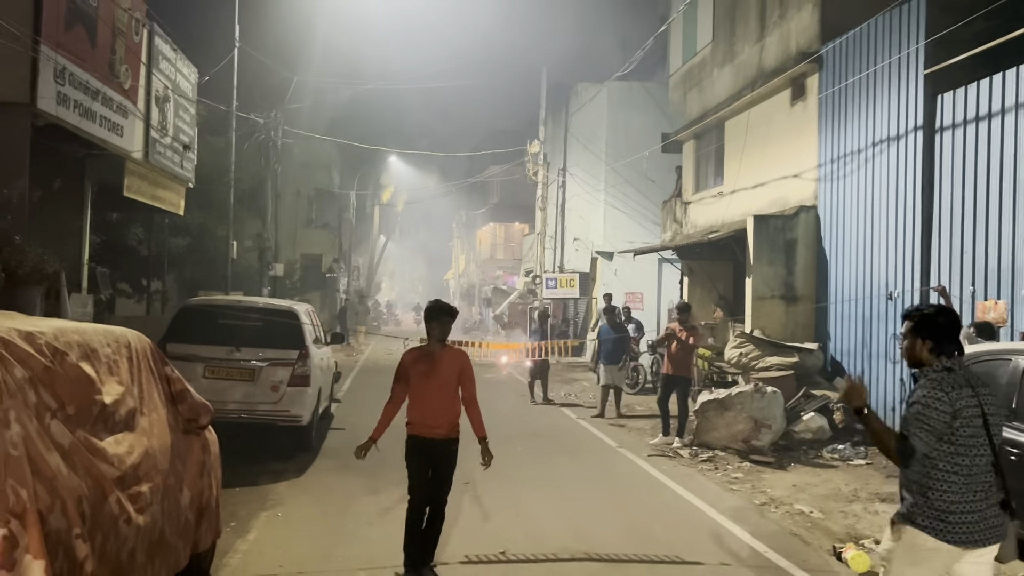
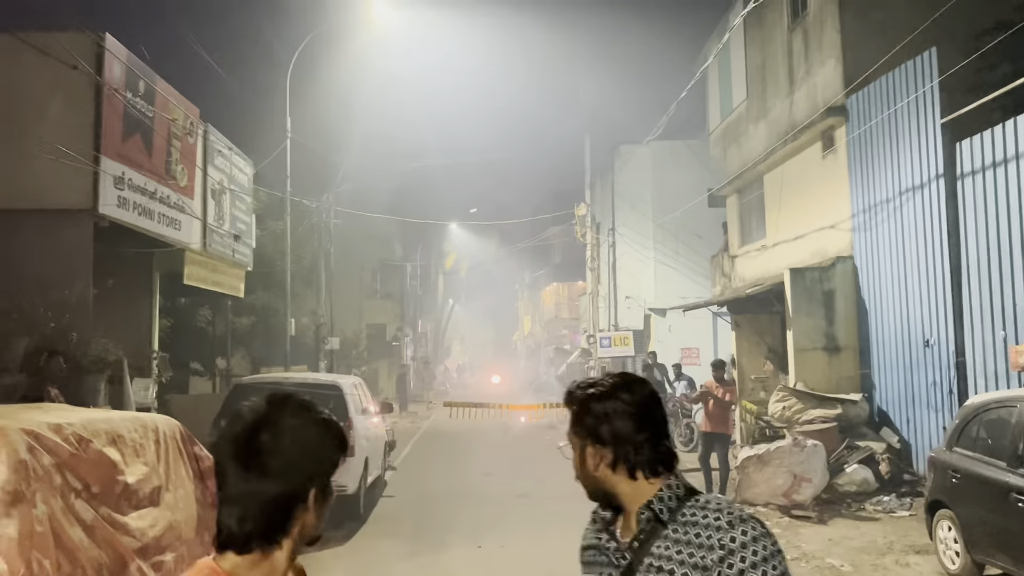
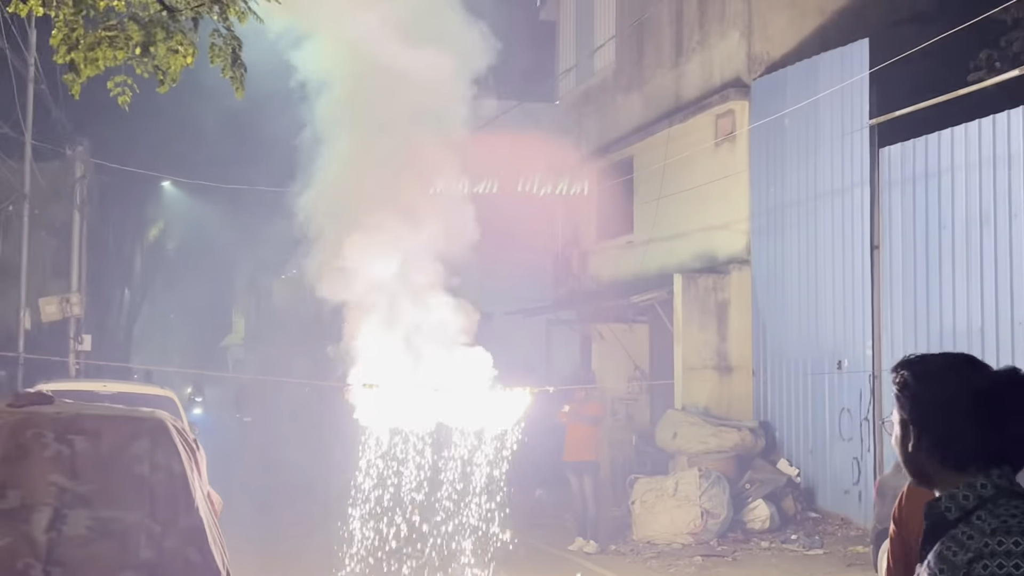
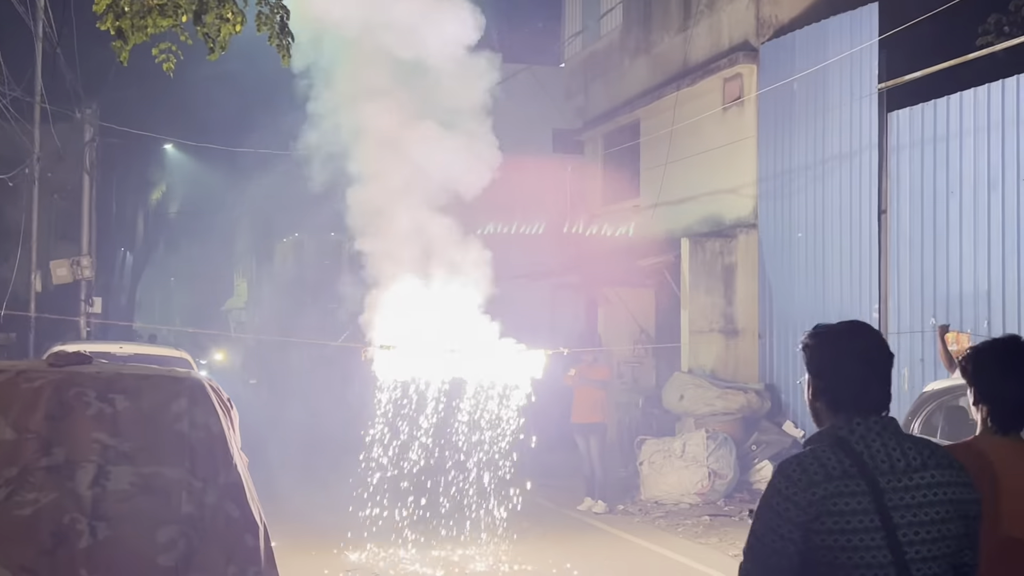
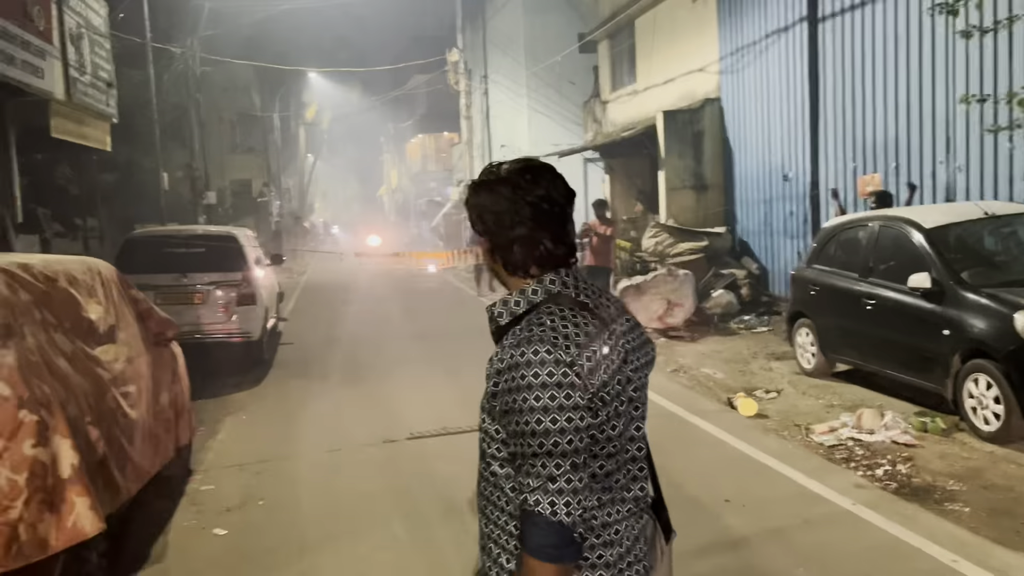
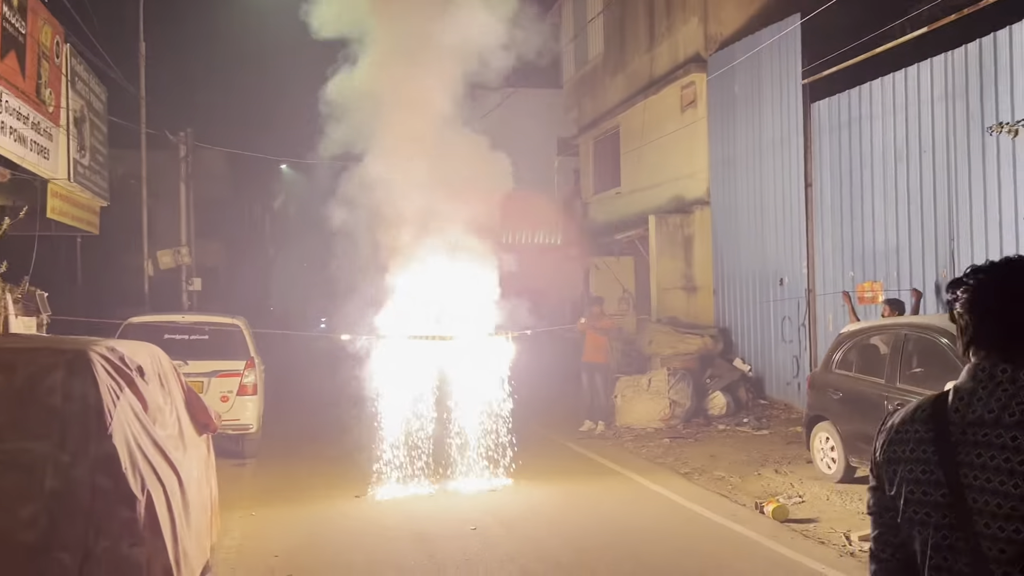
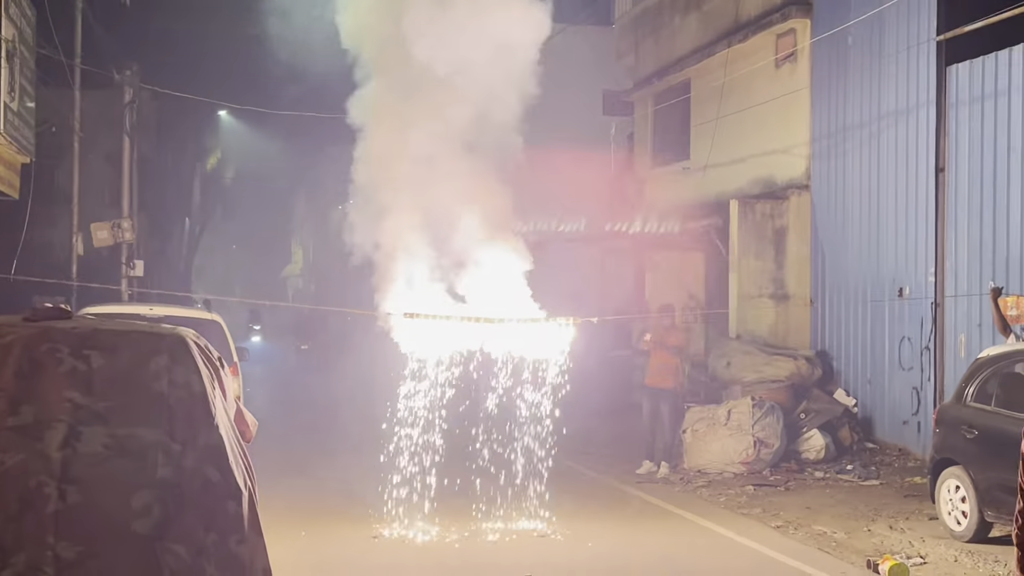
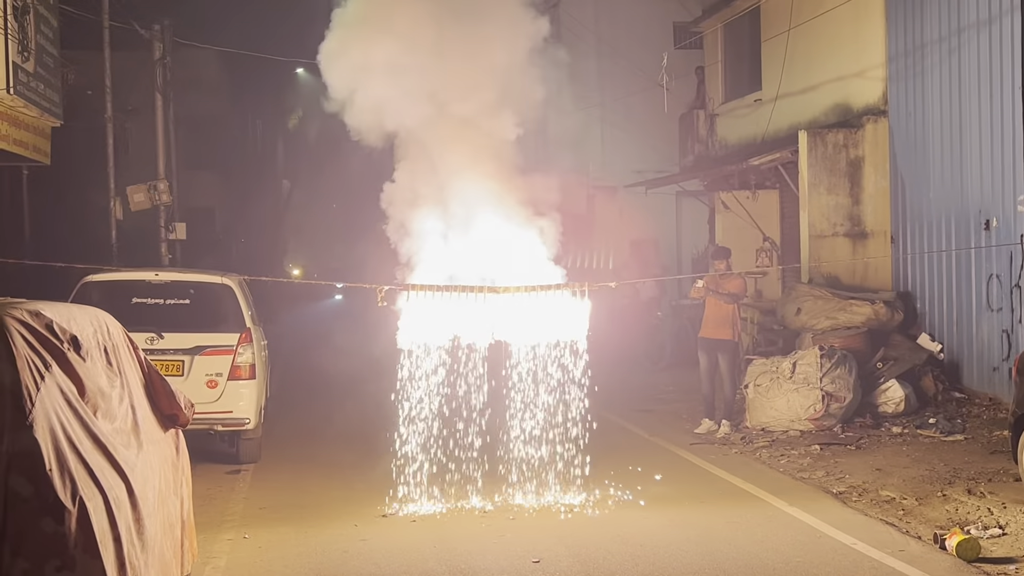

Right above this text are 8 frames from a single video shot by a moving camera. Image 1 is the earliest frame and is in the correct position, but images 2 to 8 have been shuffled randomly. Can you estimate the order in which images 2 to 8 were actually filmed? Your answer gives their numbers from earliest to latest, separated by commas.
2, 5, 6, 8, 7, 3, 4
